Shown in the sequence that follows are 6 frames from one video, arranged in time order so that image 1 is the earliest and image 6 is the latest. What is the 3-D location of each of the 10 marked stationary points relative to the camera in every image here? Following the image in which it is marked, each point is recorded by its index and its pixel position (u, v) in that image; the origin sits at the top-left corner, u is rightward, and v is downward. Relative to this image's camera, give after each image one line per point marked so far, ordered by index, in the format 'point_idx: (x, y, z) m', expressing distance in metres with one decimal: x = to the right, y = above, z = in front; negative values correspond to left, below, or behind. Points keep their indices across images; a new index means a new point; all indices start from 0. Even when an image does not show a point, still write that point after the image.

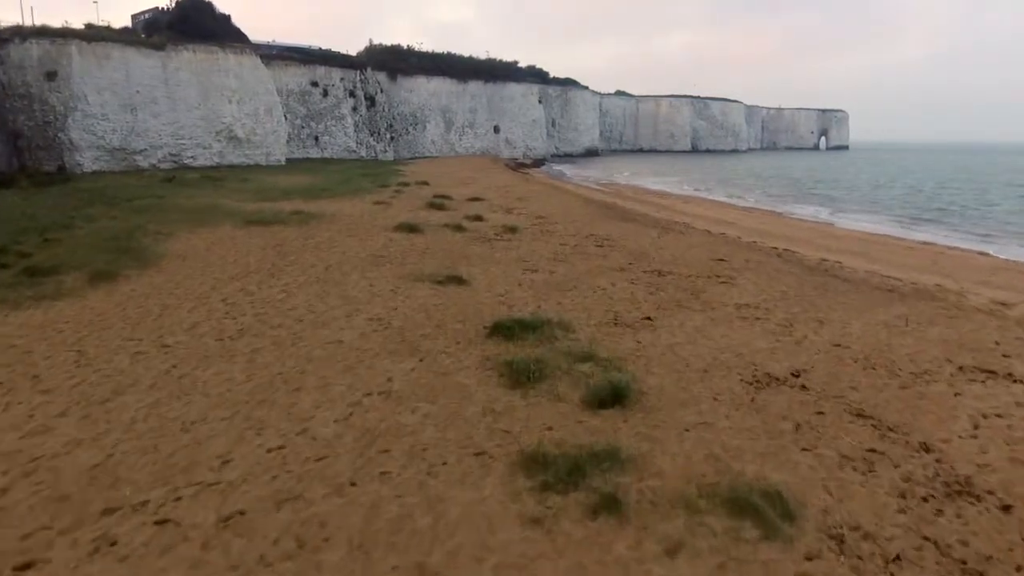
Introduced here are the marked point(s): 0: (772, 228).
0: (+6.0, +1.4, +19.9) m
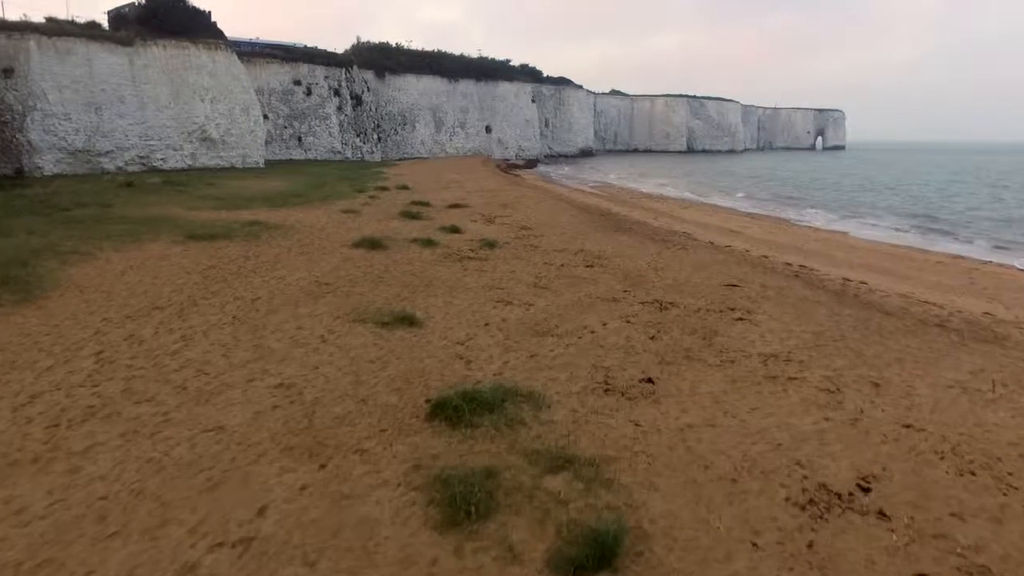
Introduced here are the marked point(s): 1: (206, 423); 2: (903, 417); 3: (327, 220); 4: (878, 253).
0: (+5.6, +1.1, +18.2) m
1: (-1.7, -0.7, +4.7) m
2: (+2.3, -0.8, +5.0) m
3: (-3.6, +1.3, +16.6) m
4: (+6.9, +0.6, +16.1) m
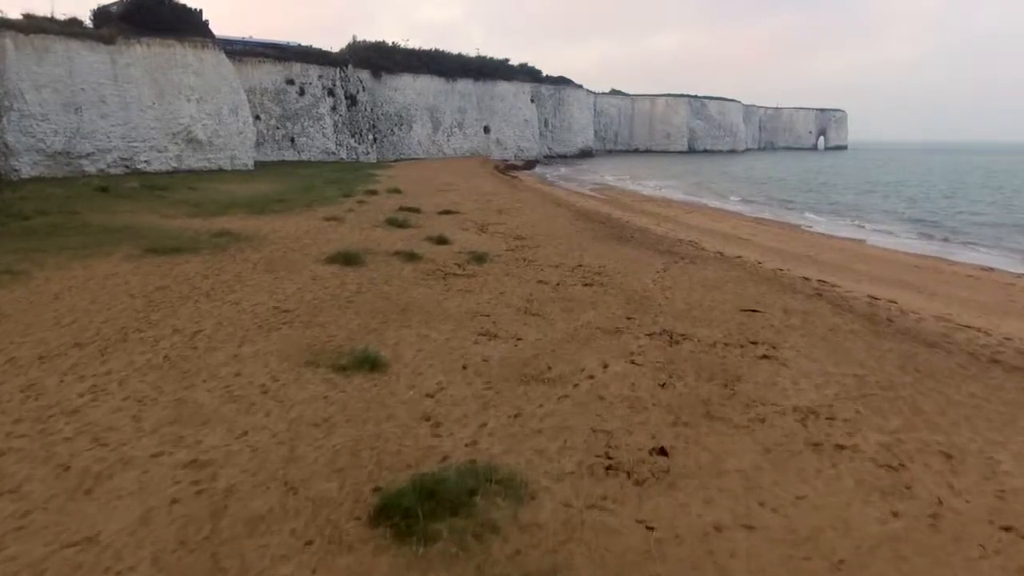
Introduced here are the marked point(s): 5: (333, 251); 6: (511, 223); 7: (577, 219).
0: (+5.5, +0.8, +17.0) m
1: (-1.8, -1.0, +3.5) m
2: (+2.2, -1.0, +3.8) m
3: (-3.7, +1.1, +15.4) m
4: (+6.8, +0.4, +14.9) m
5: (-2.5, +0.5, +12.0) m
6: (0.0, +1.3, +17.0) m
7: (+1.4, +1.5, +18.4) m
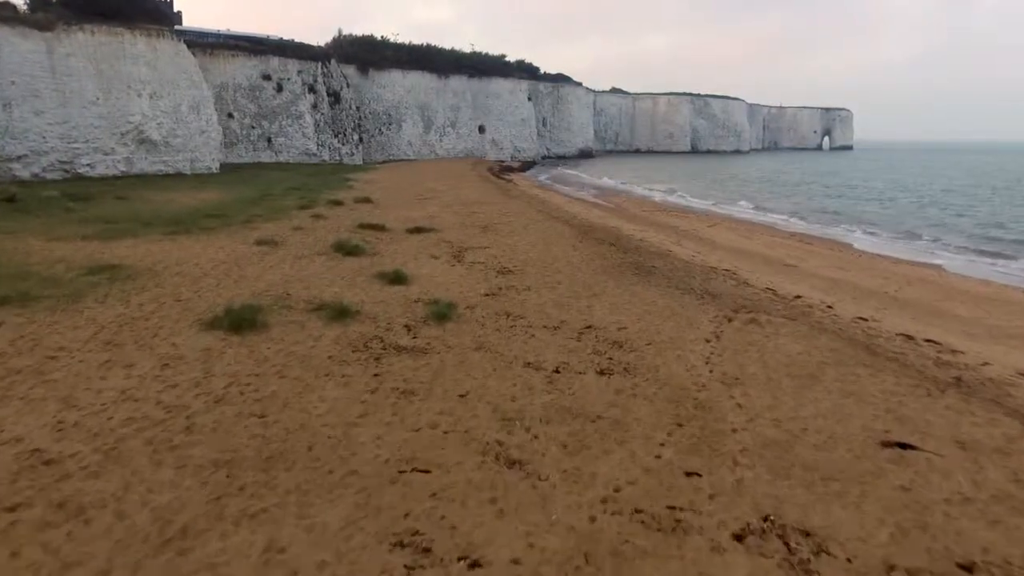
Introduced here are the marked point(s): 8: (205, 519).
0: (+5.3, +0.2, +13.3) m
1: (-2.0, -1.6, -0.2) m
2: (+2.0, -1.7, +0.2) m
3: (-3.9, +0.4, +11.7) m
4: (+6.5, -0.2, +11.2) m
5: (-2.7, -0.1, +8.3) m
6: (-0.2, +0.6, +13.3) m
7: (+1.2, +0.8, +14.7) m
8: (-1.4, -1.0, +3.7) m
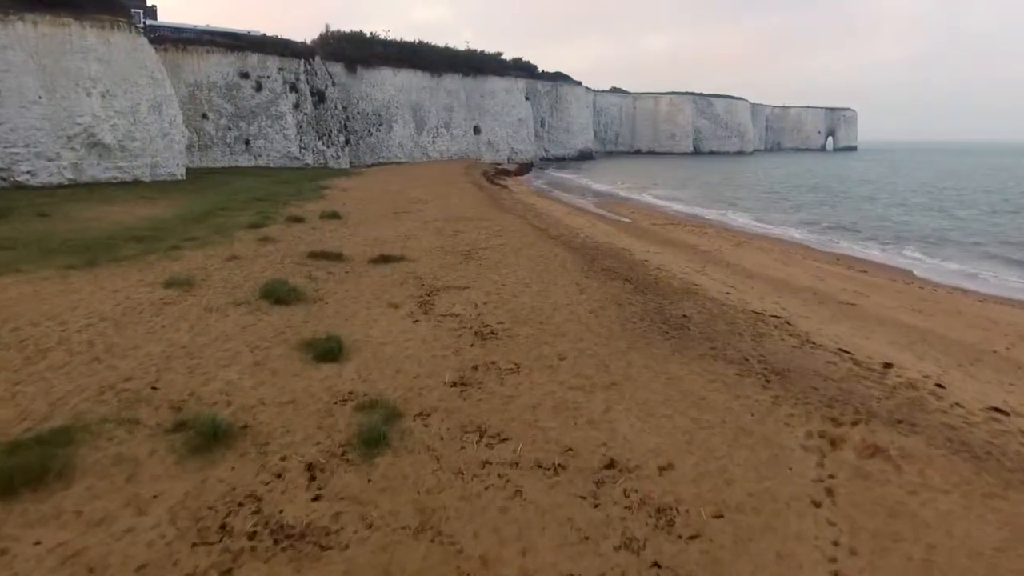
0: (+5.1, -0.5, +10.3) m
1: (-2.1, -2.3, -3.2) m
2: (+1.8, -2.3, -2.9) m
3: (-4.1, -0.2, +8.6) m
4: (+6.4, -0.9, +8.2) m
5: (-2.9, -0.8, +5.3) m
6: (-0.4, 0.0, +10.3) m
7: (+1.0, +0.2, +11.6) m
8: (-1.5, -1.6, +0.7) m
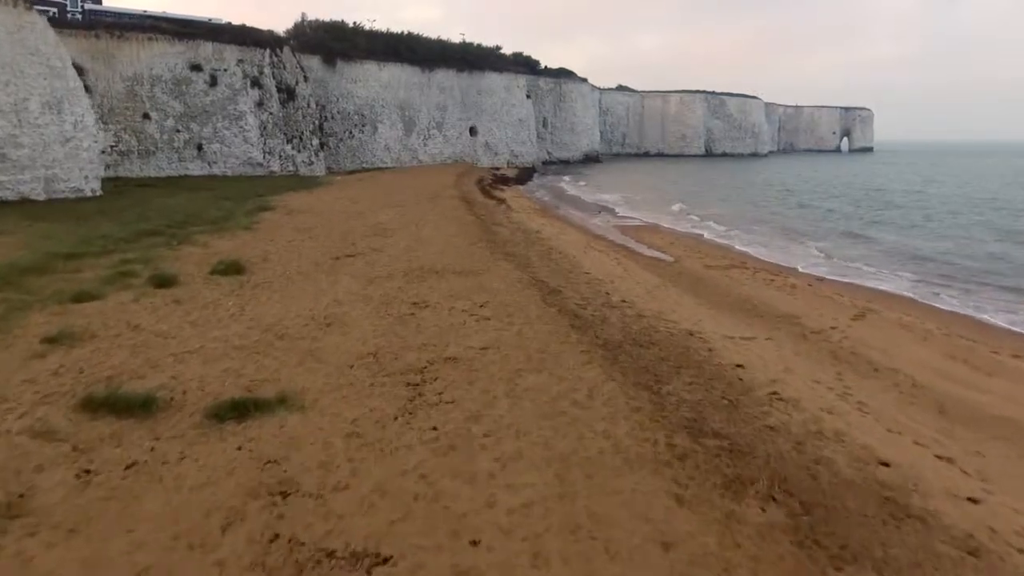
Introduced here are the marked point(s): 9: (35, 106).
0: (+5.1, -1.8, +3.7) m
1: (-2.2, -3.6, -9.8) m
2: (+1.7, -3.6, -9.4) m
3: (-4.1, -1.5, +2.1) m
4: (+6.3, -2.2, +1.6) m
5: (-3.0, -2.1, -1.2) m
6: (-0.5, -1.3, +3.8) m
7: (+0.9, -1.1, +5.1) m
8: (-1.6, -2.9, -5.9) m
9: (-11.7, +4.2, +19.8) m
